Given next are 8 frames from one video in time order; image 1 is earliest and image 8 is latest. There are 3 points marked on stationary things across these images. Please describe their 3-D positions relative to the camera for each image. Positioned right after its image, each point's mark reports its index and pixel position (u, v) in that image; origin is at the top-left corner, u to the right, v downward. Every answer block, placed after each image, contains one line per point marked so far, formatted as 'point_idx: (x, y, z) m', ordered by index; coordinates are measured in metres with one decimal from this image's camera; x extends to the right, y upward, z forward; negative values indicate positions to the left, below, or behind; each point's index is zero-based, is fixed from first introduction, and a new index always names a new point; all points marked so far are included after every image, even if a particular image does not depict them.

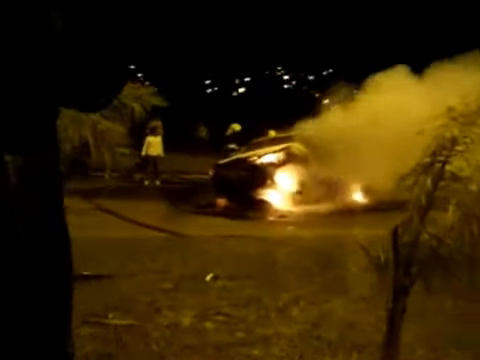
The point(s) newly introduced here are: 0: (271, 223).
0: (+0.7, -1.0, +14.0) m
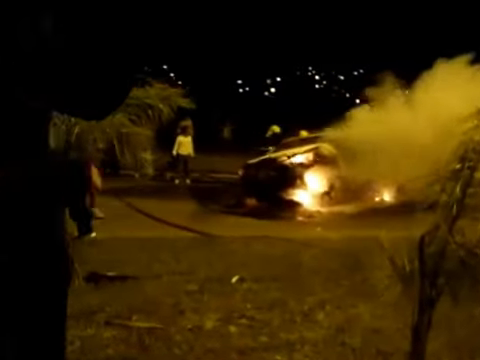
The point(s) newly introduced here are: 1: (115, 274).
0: (+1.4, -1.0, +13.8) m
1: (-1.7, -1.3, +8.1) m
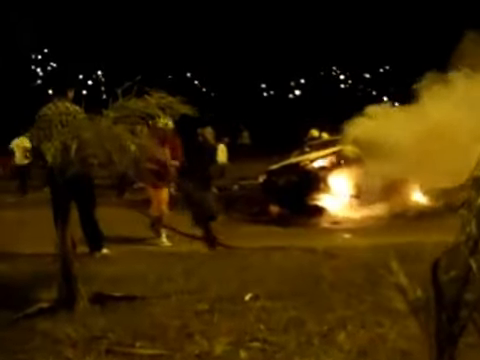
0: (+1.9, -1.1, +13.2) m
1: (-1.5, -1.5, +7.6) m
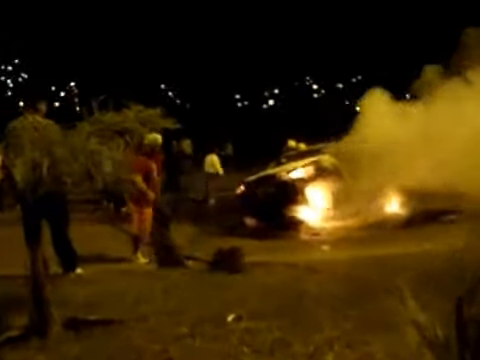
0: (+1.4, -1.4, +12.9) m
1: (-1.8, -1.7, +7.2) m
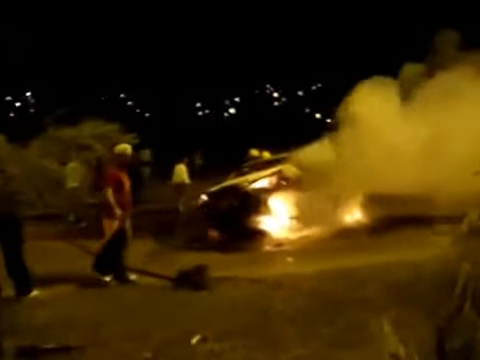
0: (+0.6, -1.6, +12.7) m
1: (-2.2, -1.9, +6.9) m
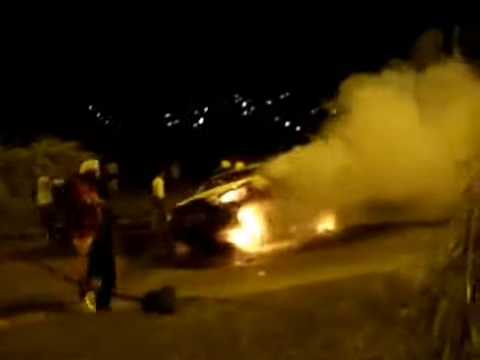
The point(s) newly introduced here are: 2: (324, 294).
0: (0.0, -1.9, +12.4) m
1: (-2.5, -2.2, +6.4) m
2: (+1.3, -1.8, +9.5) m
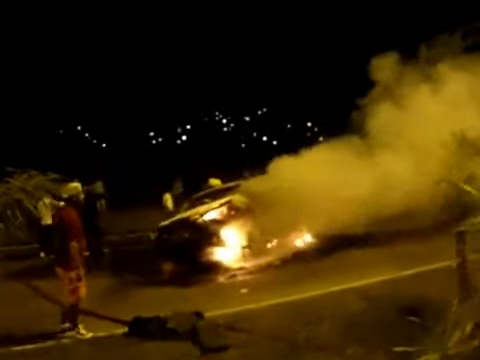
0: (-0.4, -2.3, +12.8) m
1: (-2.8, -2.6, +6.7) m
2: (+1.0, -2.0, +10.0) m
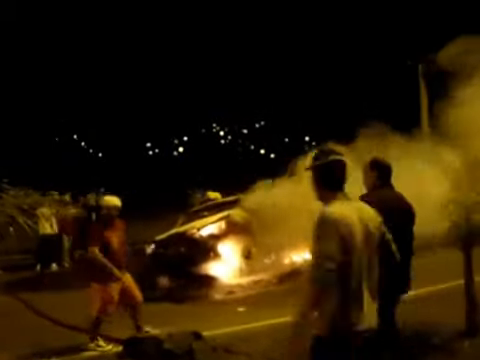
0: (-0.5, -2.6, +12.4) m
1: (-2.8, -2.7, +6.3) m
2: (+0.9, -2.3, +9.6) m
